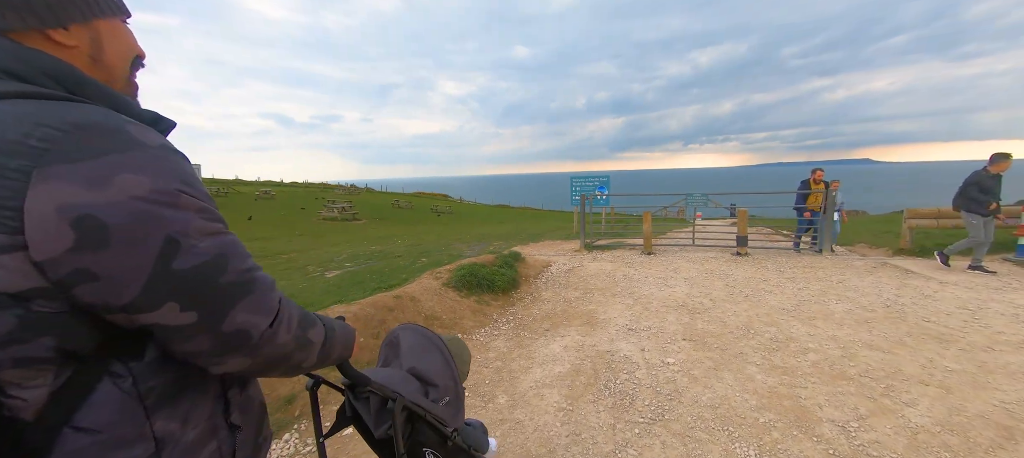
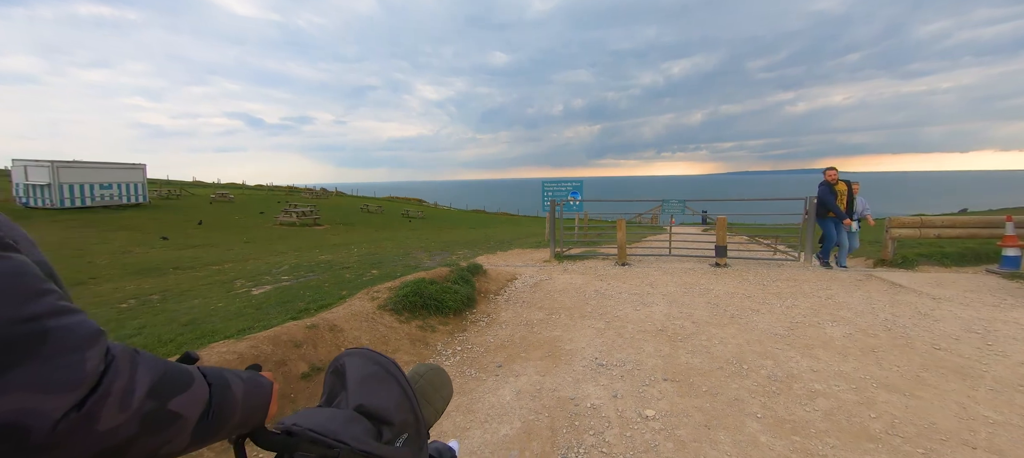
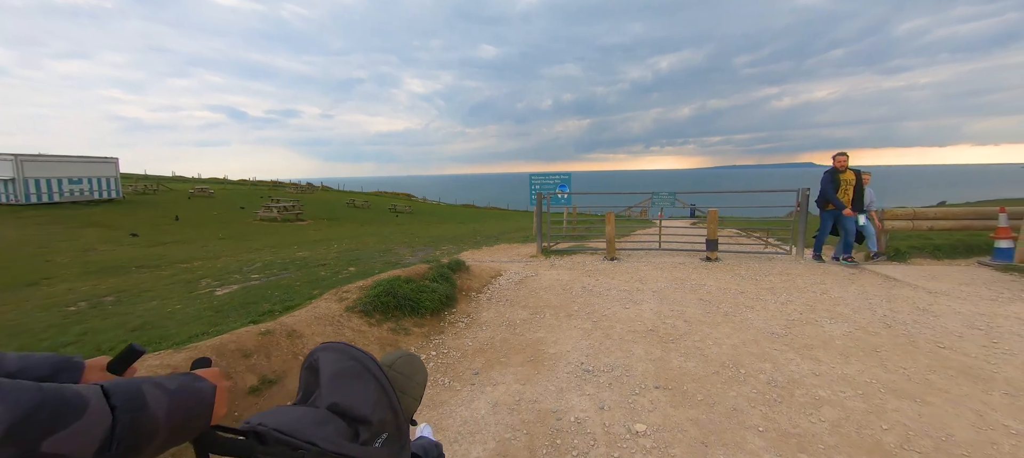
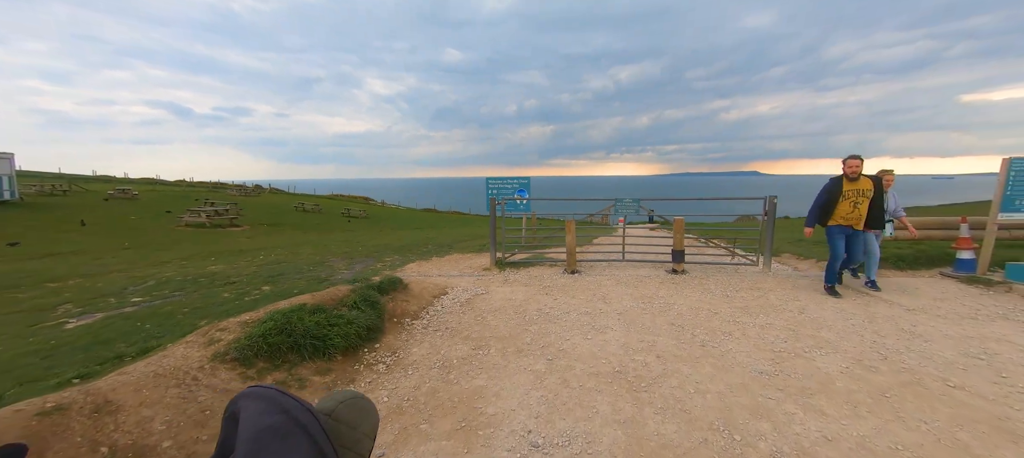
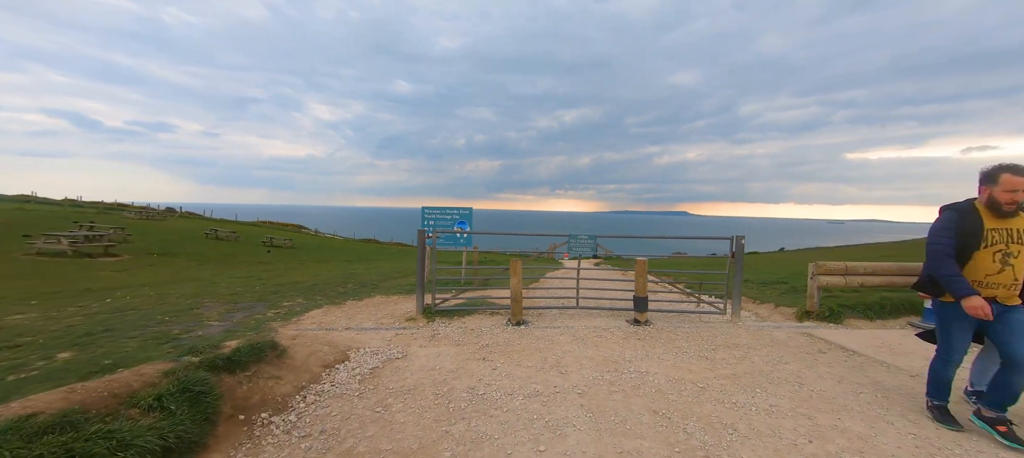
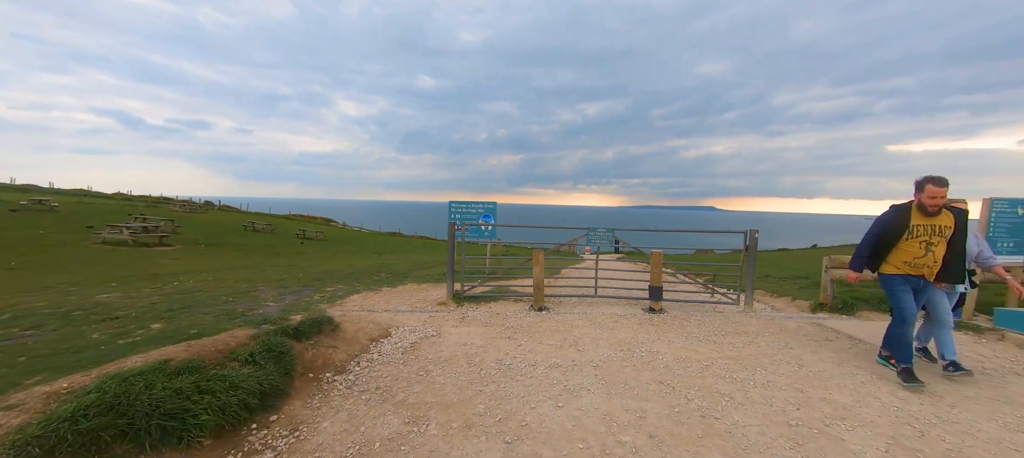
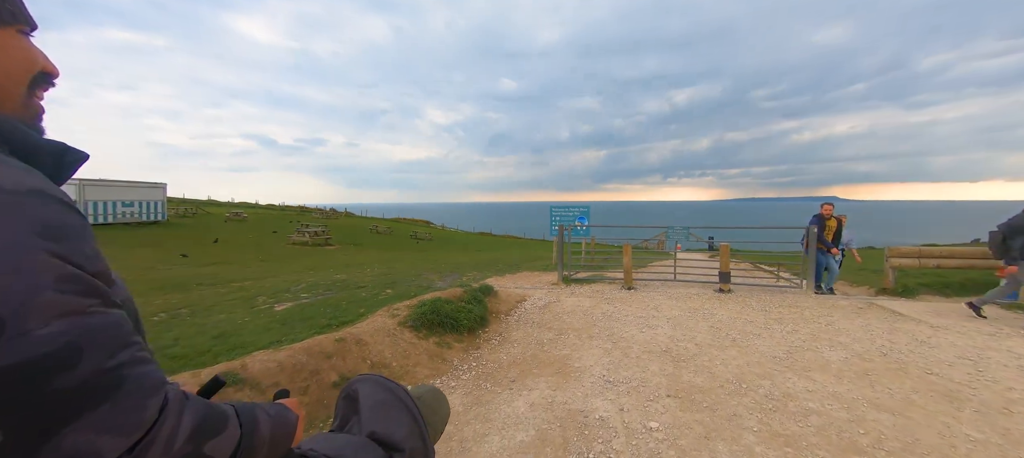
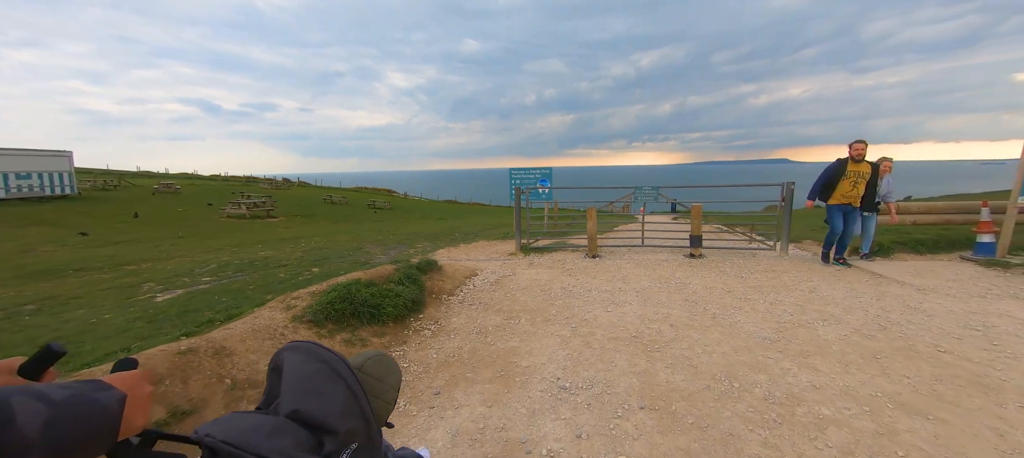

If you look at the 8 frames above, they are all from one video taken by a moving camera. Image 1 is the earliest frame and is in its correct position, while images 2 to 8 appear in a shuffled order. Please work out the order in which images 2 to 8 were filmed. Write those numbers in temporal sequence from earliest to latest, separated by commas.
7, 2, 3, 8, 4, 6, 5
